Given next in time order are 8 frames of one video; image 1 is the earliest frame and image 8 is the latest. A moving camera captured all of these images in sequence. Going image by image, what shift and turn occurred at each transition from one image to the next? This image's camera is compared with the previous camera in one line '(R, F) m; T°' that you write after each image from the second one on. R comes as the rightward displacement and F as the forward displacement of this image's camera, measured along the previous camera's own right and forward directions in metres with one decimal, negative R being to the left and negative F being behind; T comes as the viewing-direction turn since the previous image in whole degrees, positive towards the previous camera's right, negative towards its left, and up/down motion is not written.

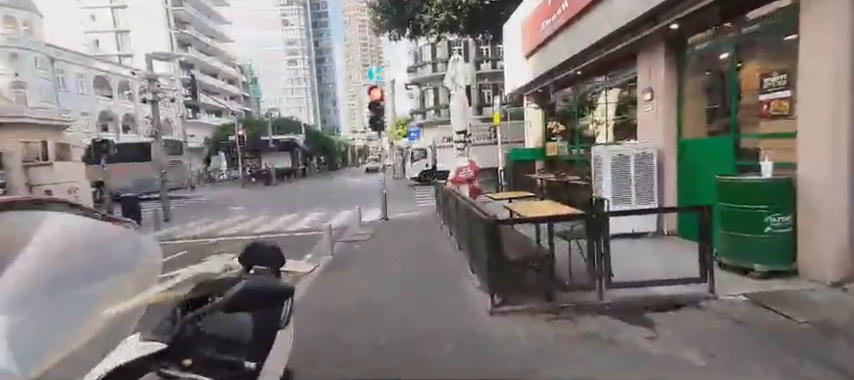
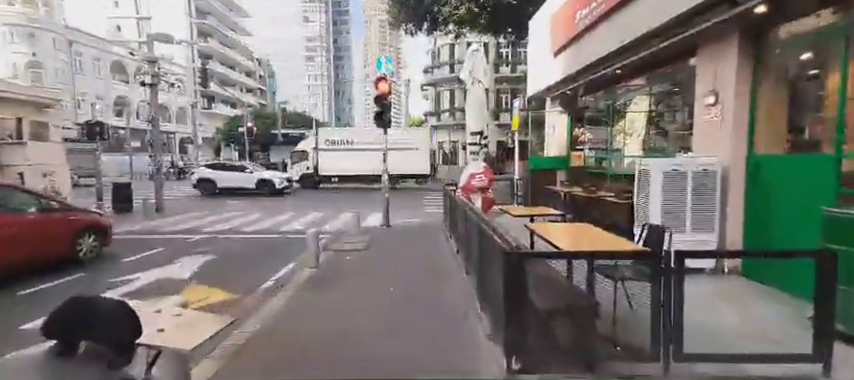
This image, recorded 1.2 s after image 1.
(+0.1, +1.3) m; -1°
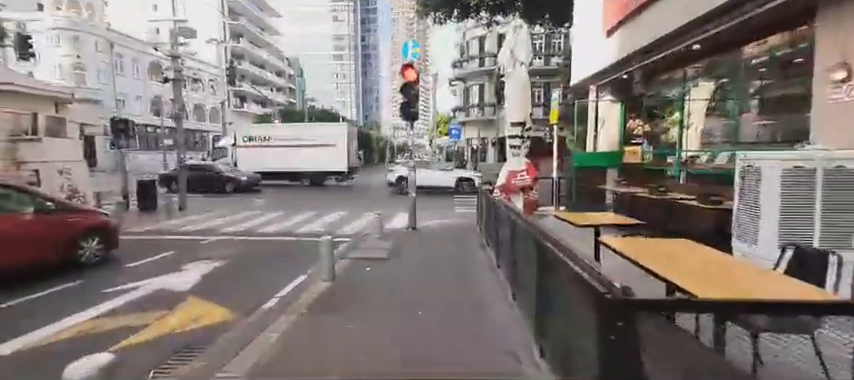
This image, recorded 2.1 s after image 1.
(-0.1, +1.1) m; -4°
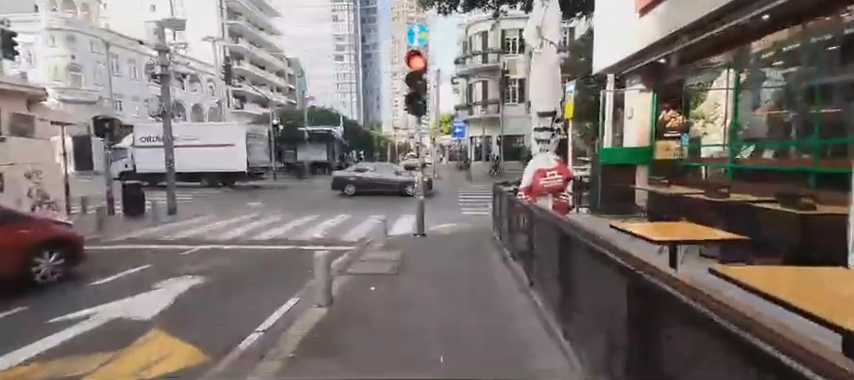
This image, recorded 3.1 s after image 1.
(-0.2, +1.1) m; 0°
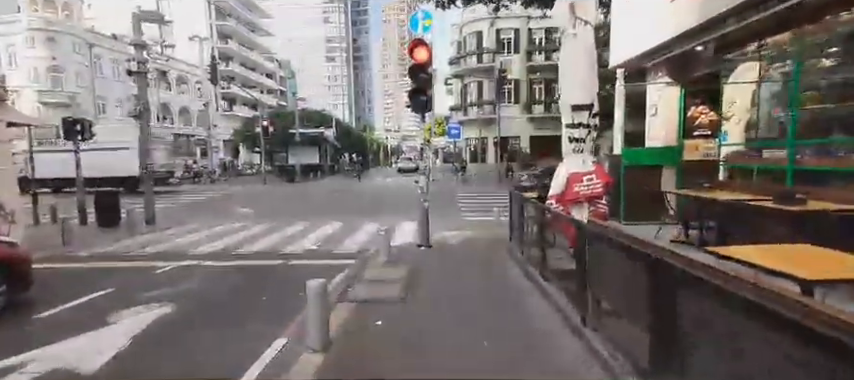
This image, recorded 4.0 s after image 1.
(-0.3, +1.1) m; +1°
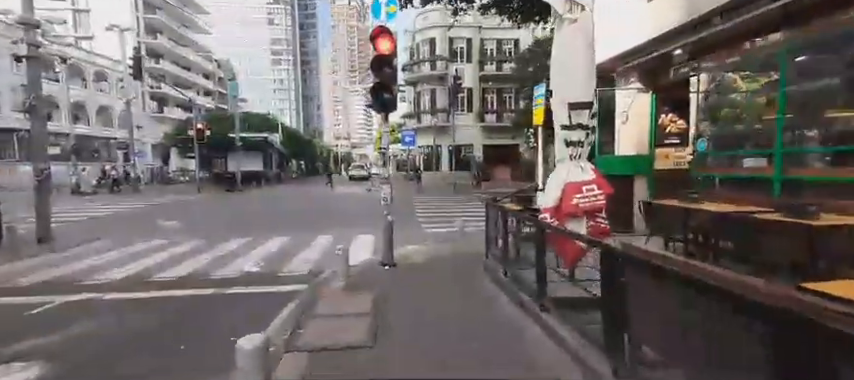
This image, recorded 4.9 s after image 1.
(-0.3, +1.1) m; +7°
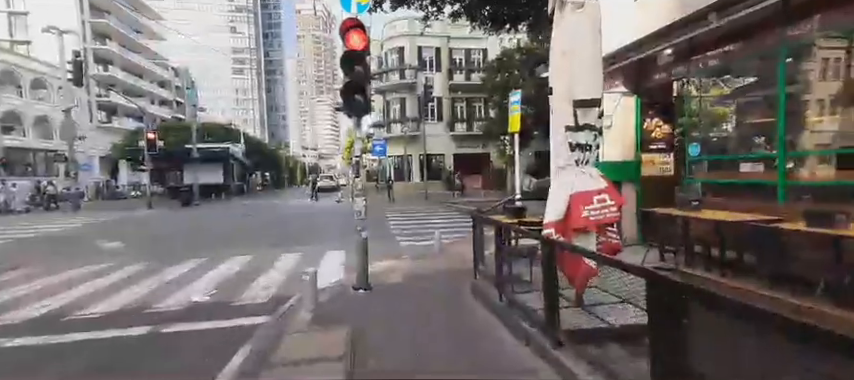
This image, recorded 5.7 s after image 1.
(-0.2, +0.8) m; +4°
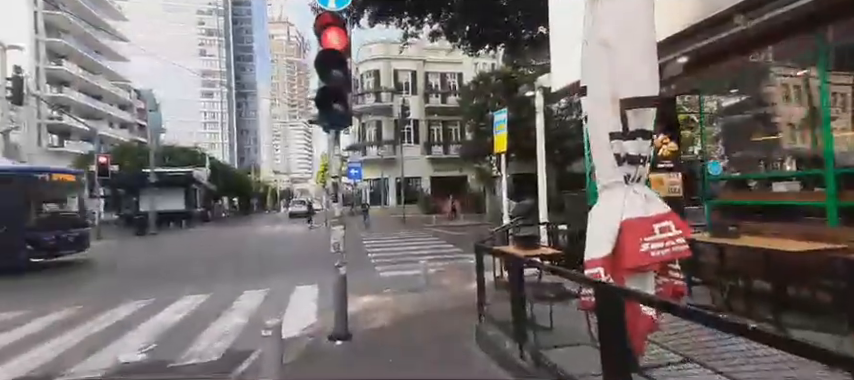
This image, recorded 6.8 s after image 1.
(-0.2, +1.1) m; +4°
